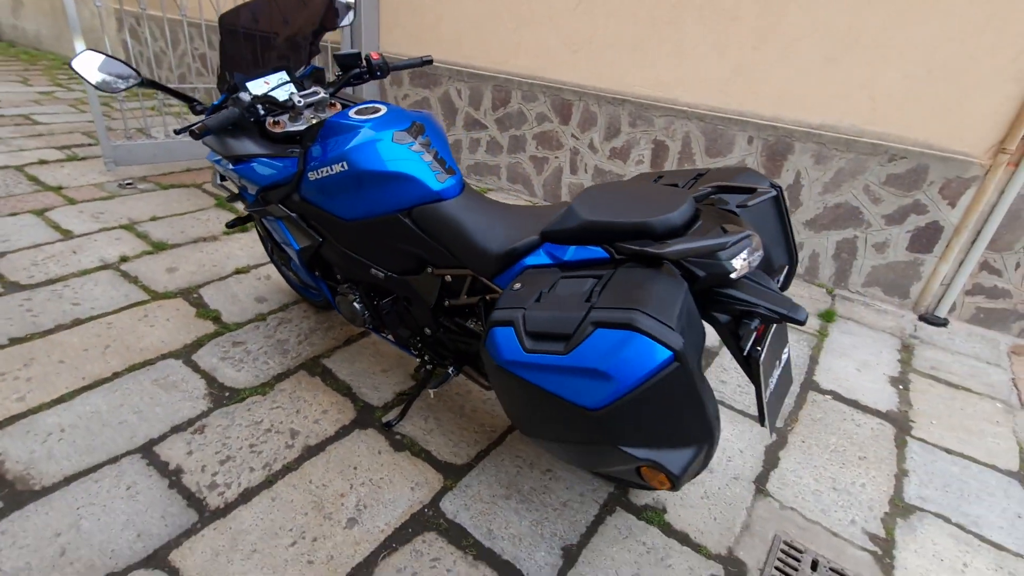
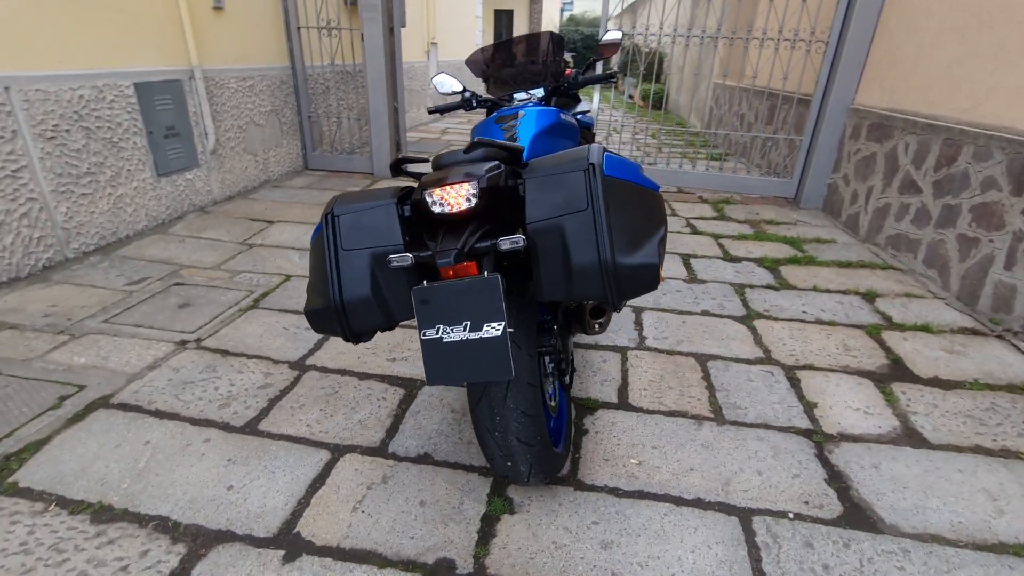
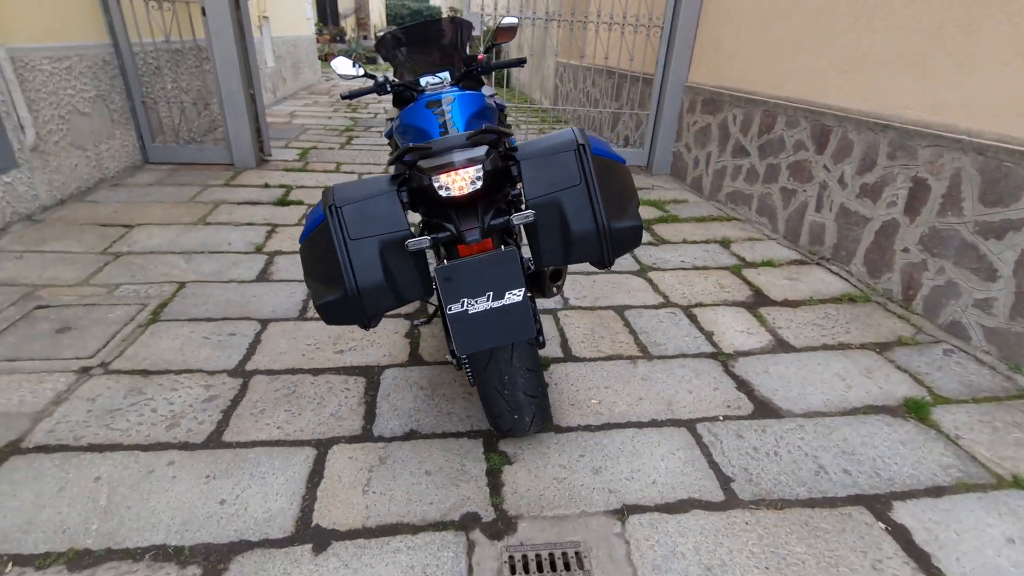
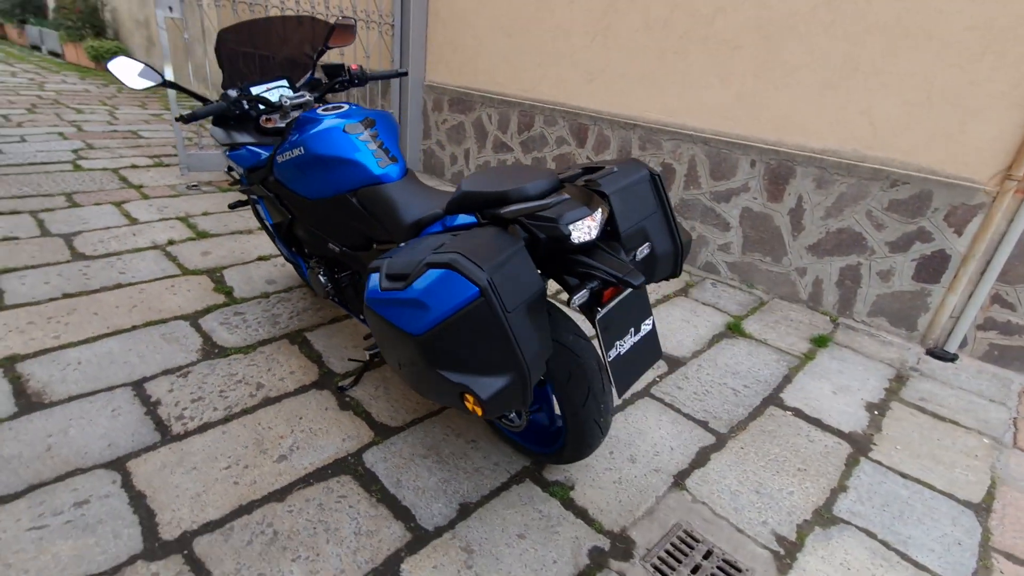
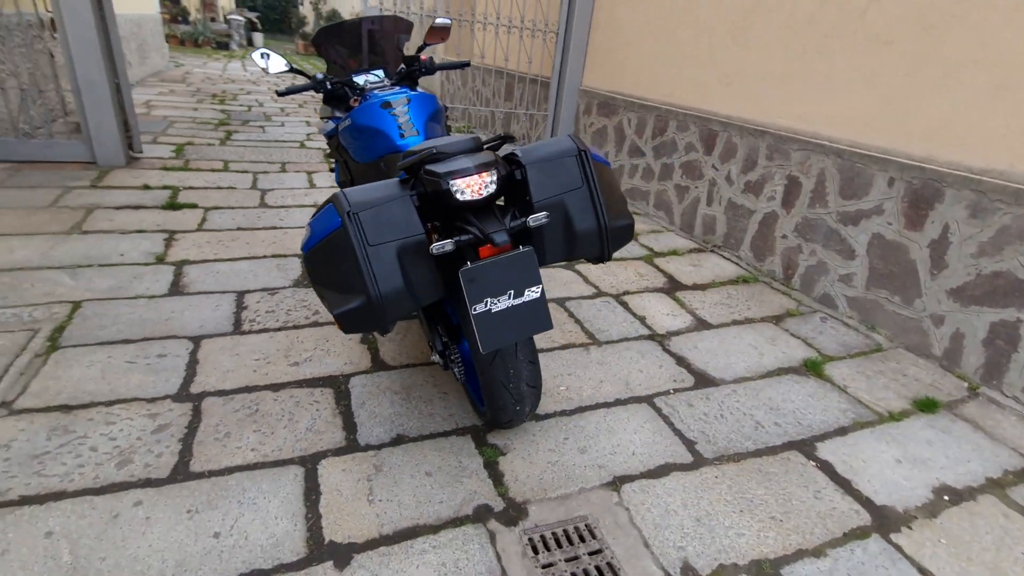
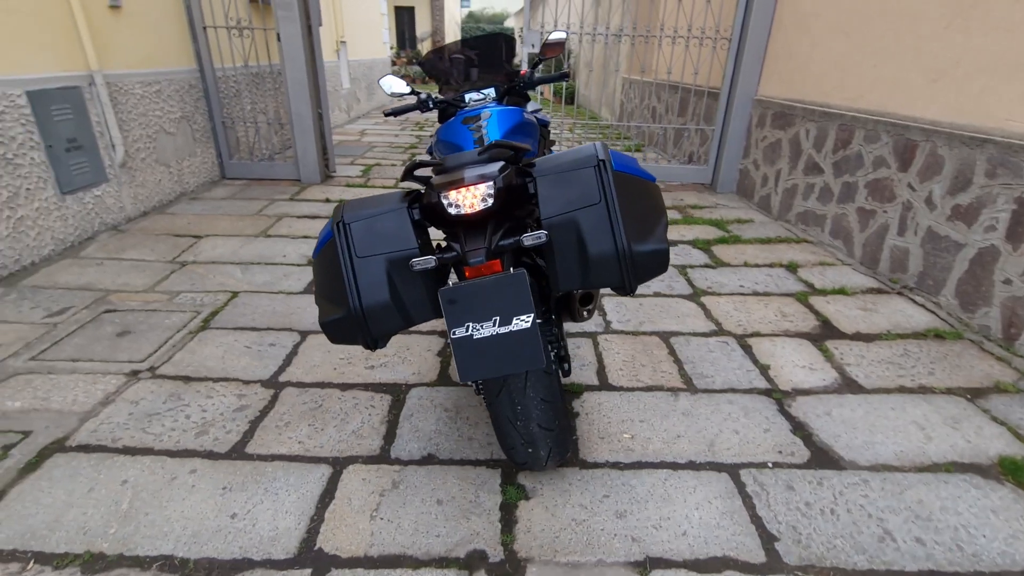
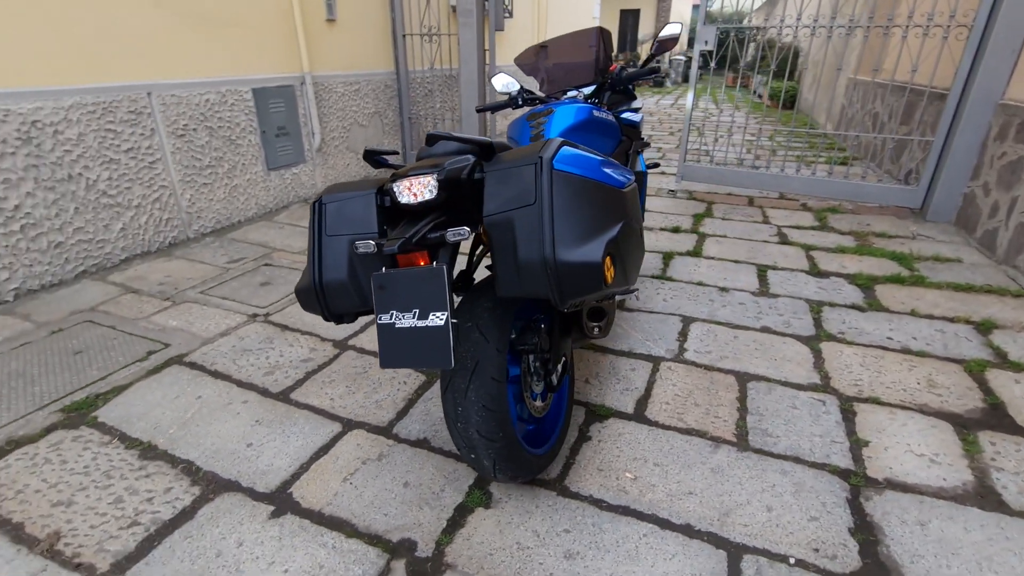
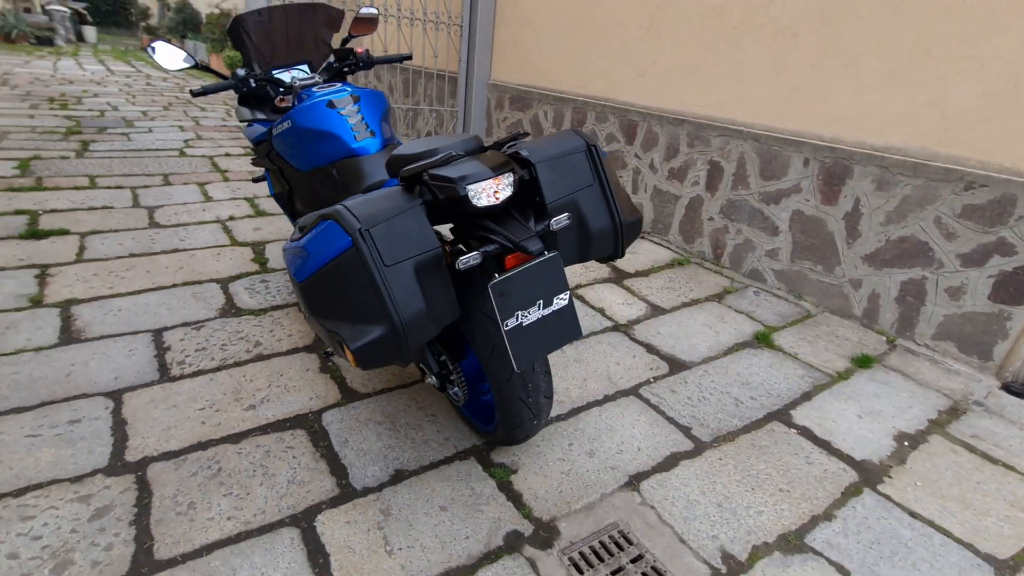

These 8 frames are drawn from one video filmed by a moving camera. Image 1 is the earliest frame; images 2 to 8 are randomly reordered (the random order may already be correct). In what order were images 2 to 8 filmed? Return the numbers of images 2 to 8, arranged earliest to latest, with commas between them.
4, 8, 5, 3, 6, 2, 7
